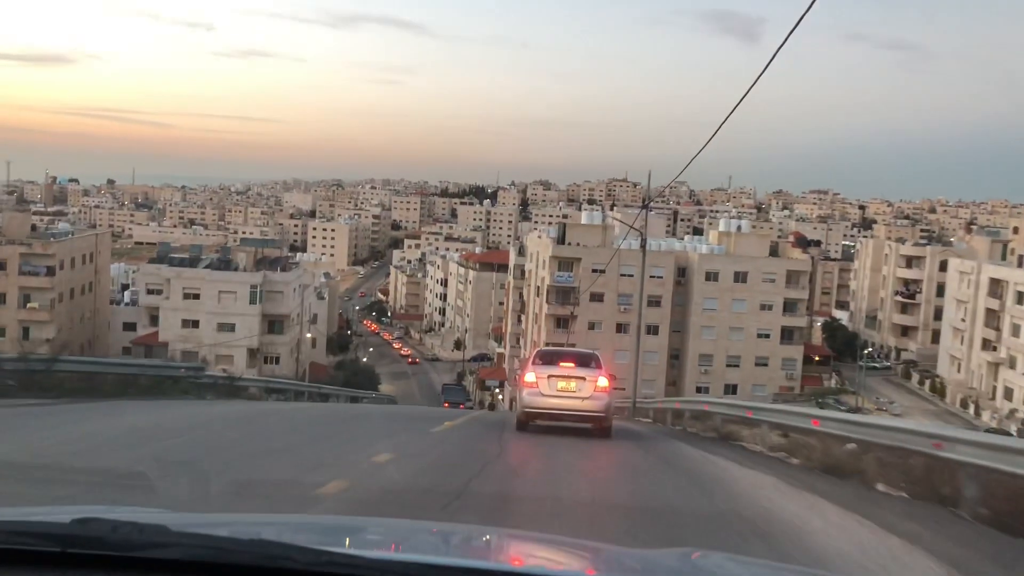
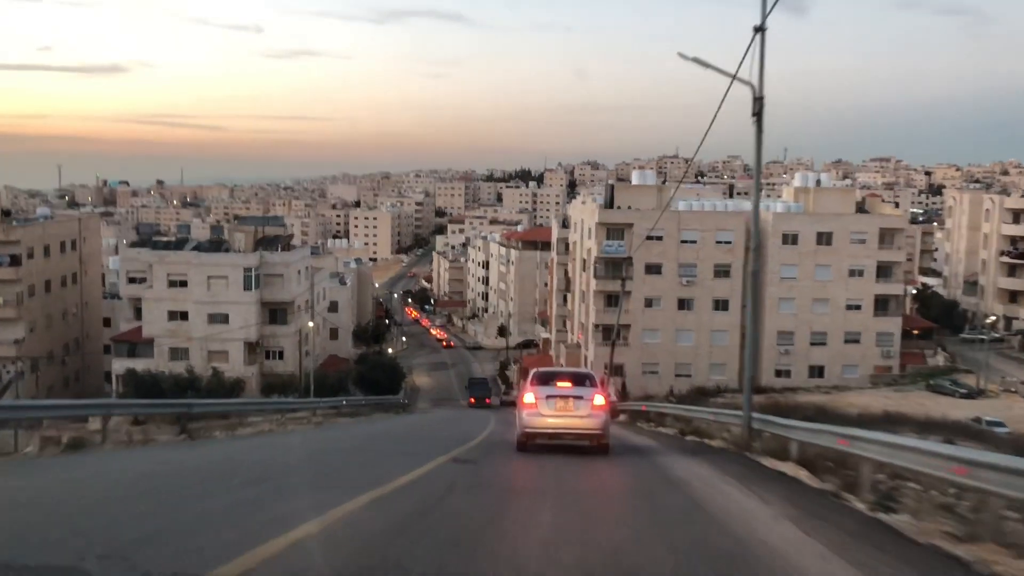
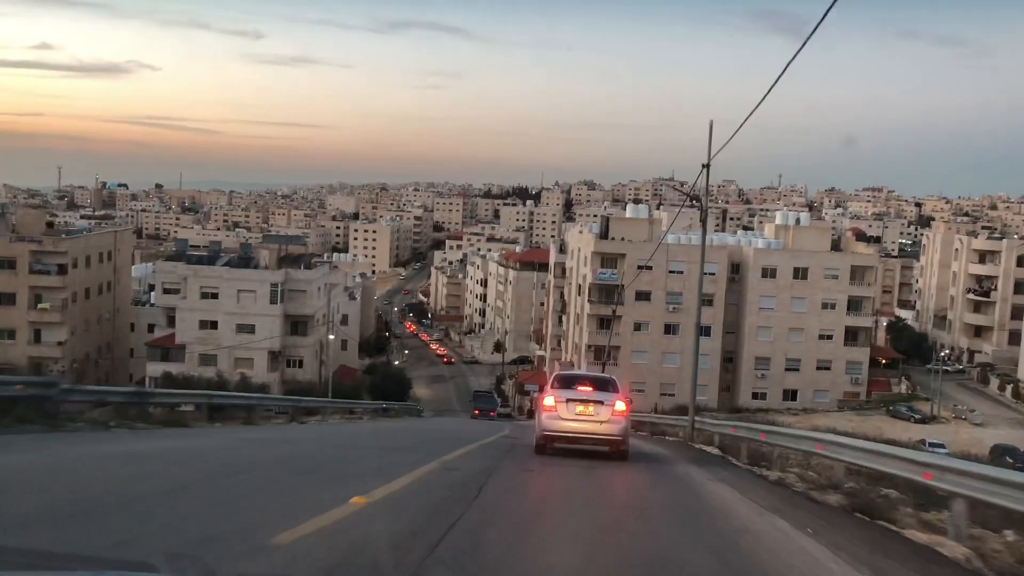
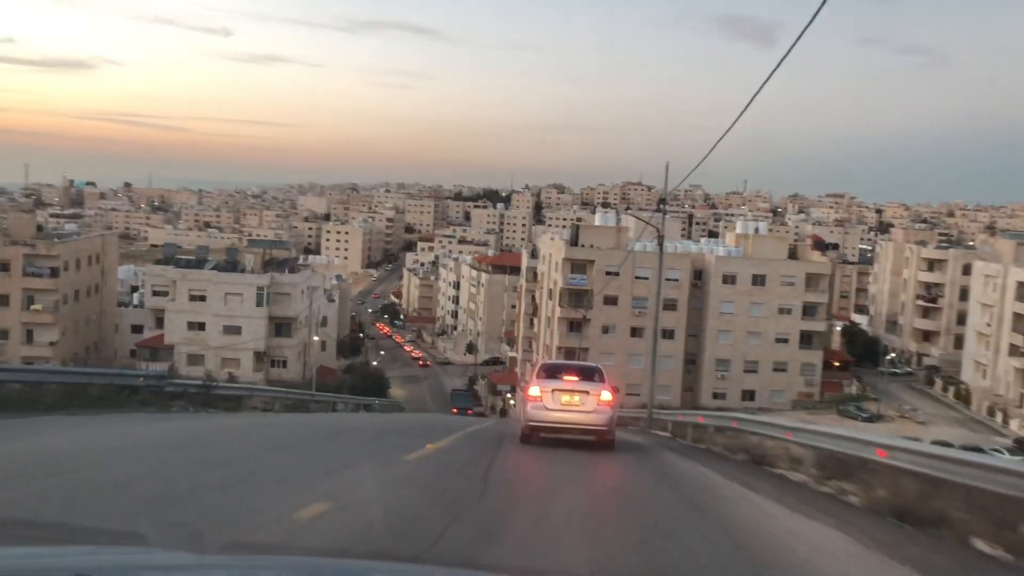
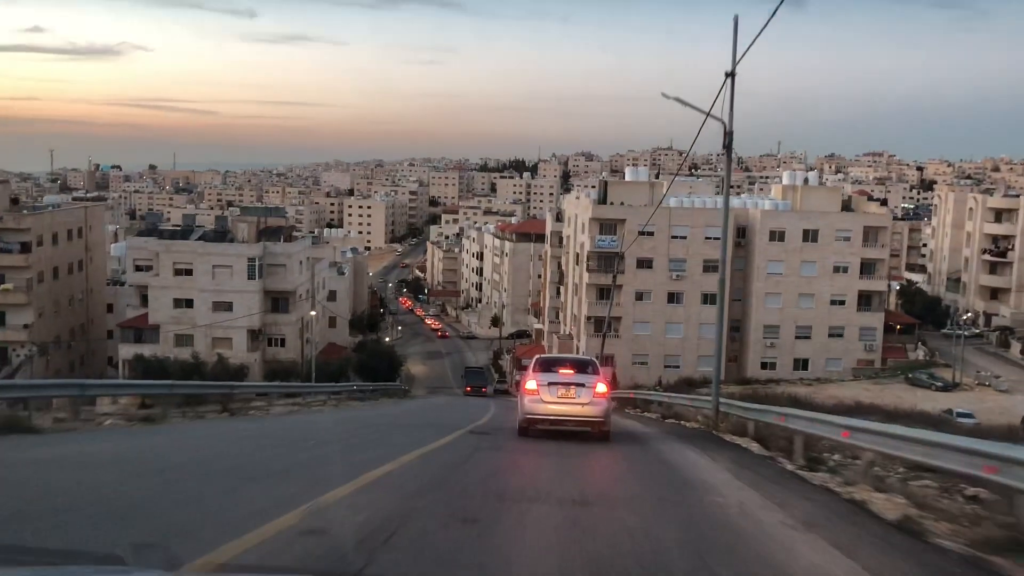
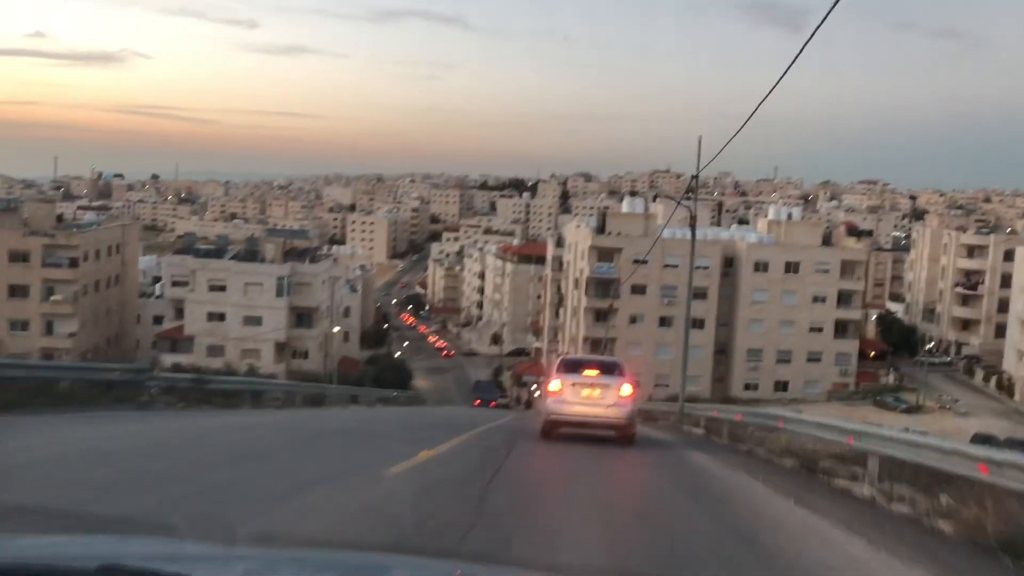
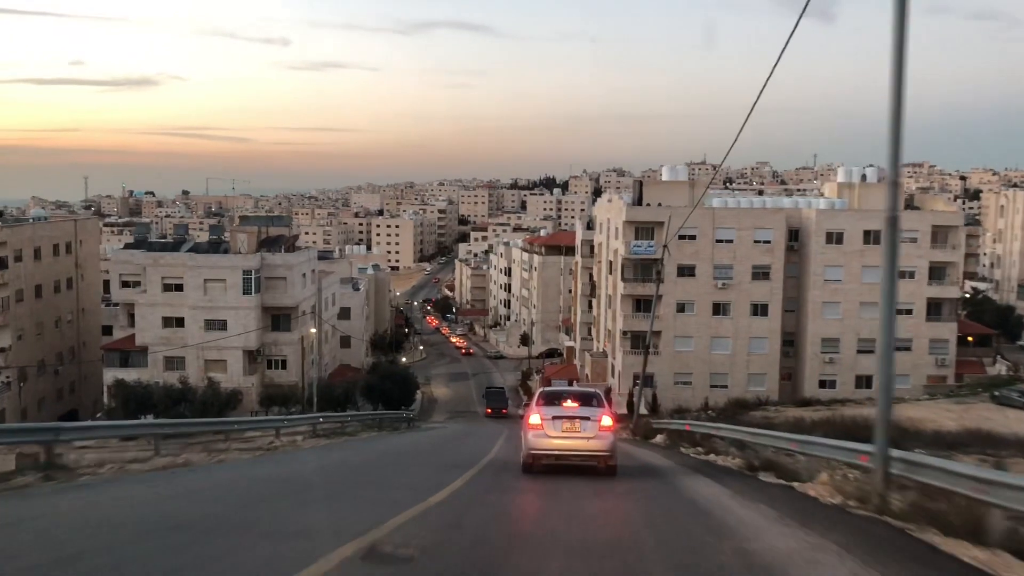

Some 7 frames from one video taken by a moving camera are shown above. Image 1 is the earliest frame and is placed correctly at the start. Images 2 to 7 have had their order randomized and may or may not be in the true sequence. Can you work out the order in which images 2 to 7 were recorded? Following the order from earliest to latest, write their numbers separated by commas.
4, 6, 3, 5, 2, 7
